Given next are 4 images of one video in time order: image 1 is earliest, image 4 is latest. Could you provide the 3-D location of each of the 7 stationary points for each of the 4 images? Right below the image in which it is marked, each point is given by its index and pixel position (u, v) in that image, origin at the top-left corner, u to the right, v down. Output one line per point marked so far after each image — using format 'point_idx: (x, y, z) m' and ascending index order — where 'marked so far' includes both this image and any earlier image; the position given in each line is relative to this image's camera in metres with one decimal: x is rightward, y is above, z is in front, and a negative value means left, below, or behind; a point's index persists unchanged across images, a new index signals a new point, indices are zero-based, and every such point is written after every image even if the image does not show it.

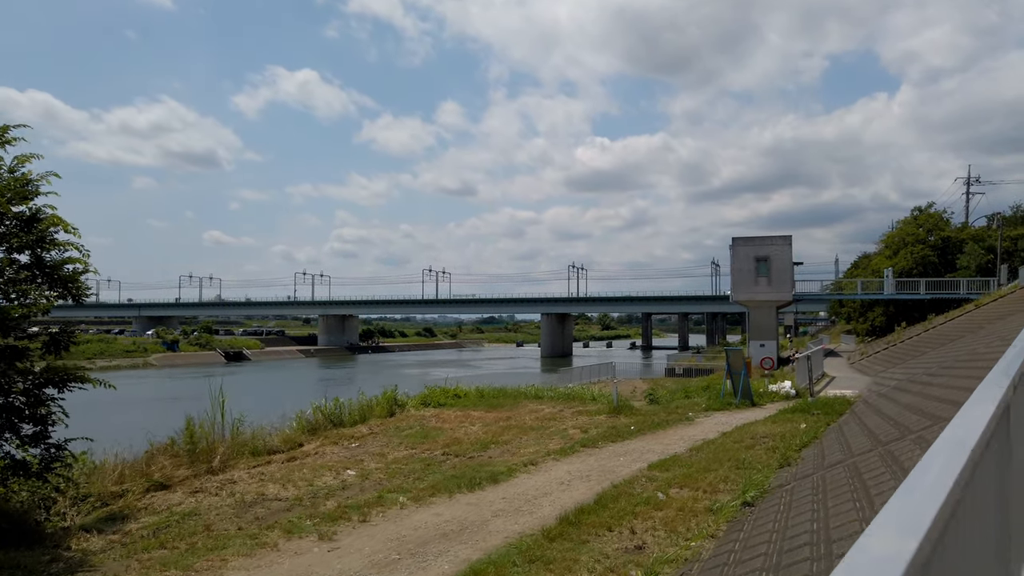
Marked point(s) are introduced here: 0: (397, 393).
0: (-3.1, -2.8, +19.0) m
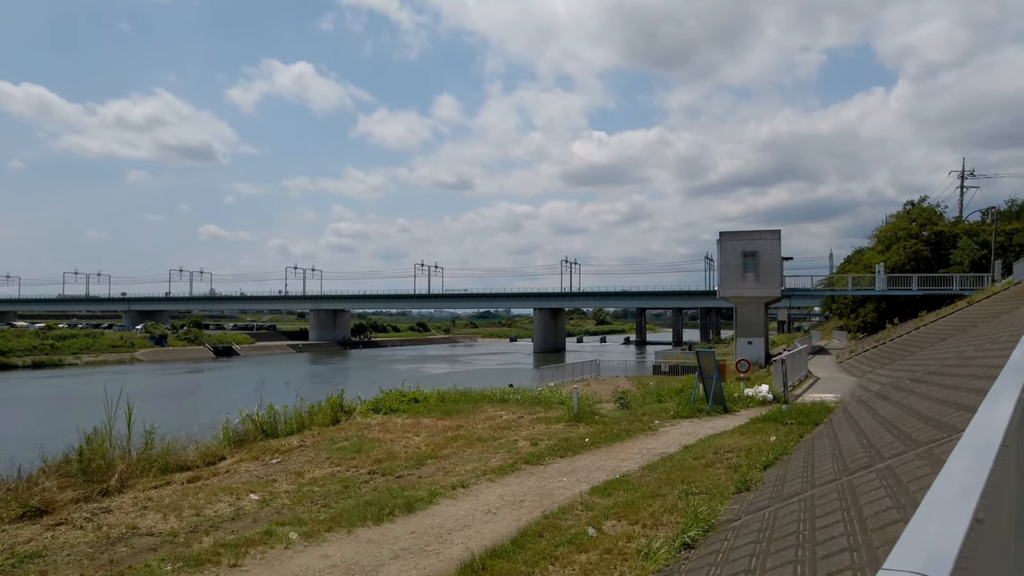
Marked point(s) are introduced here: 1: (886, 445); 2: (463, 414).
0: (-4.2, -2.8, +17.7) m
1: (+4.4, -1.9, +8.4) m
2: (-1.2, -3.2, +17.8) m
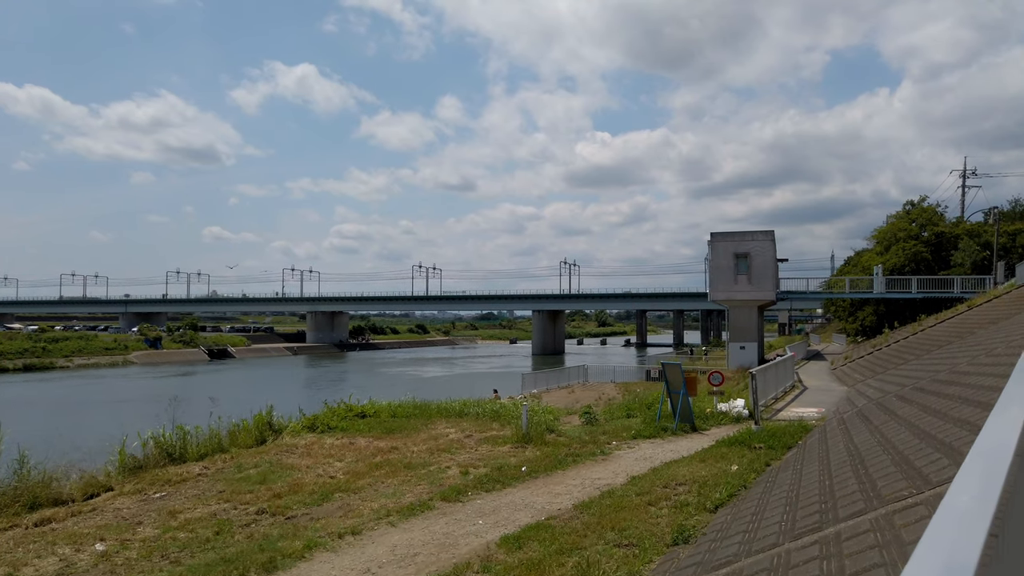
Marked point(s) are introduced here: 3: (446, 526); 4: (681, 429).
0: (-5.4, -2.9, +16.1) m
1: (+3.2, -2.0, +6.8) m
2: (-2.4, -3.3, +16.2) m
3: (-0.8, -3.0, +9.0) m
4: (+3.7, -3.1, +15.7) m
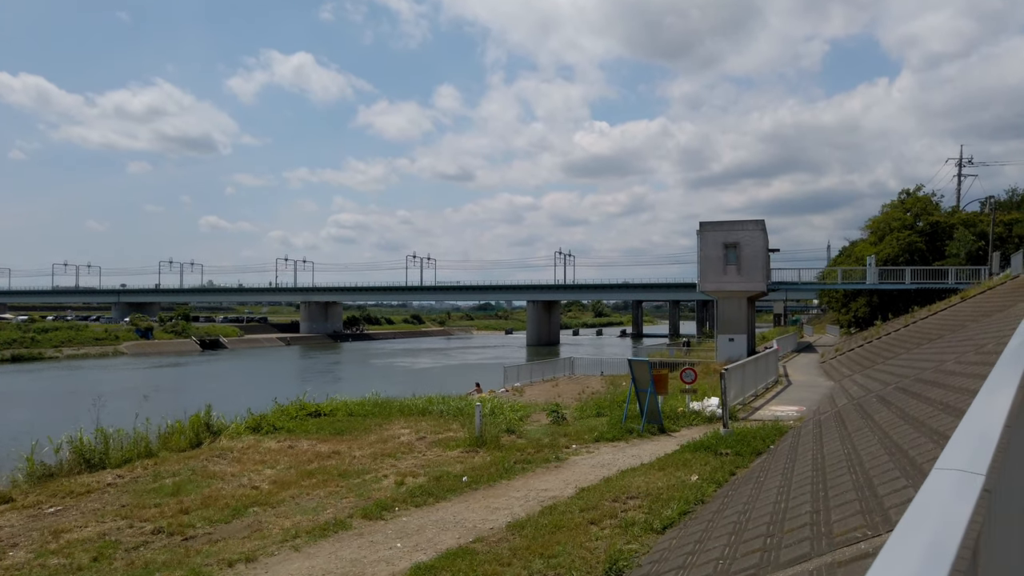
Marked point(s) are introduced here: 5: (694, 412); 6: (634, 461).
0: (-6.3, -2.7, +15.1) m
1: (+2.3, -1.9, +5.7) m
2: (-3.3, -3.1, +15.2) m
3: (-1.7, -2.9, +8.0) m
4: (+2.8, -2.9, +14.7) m
5: (+4.1, -2.8, +15.9) m
6: (+2.1, -2.9, +11.9) m
